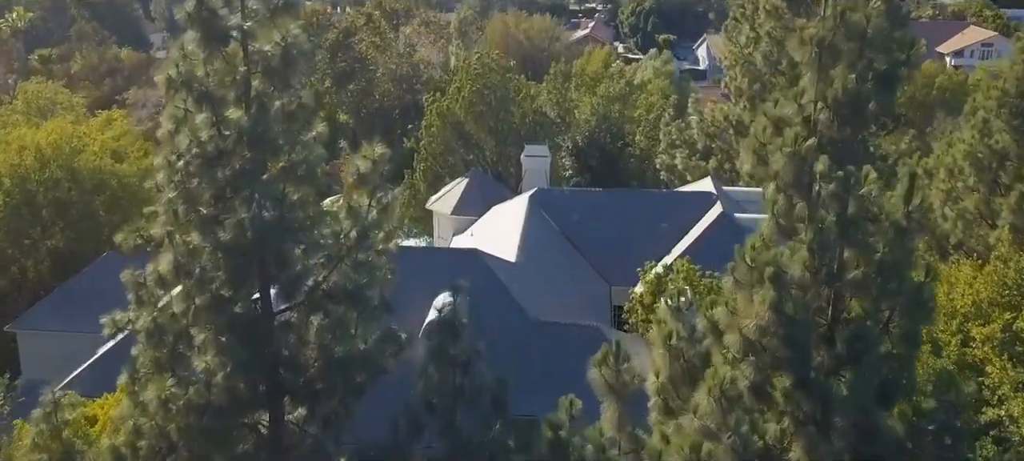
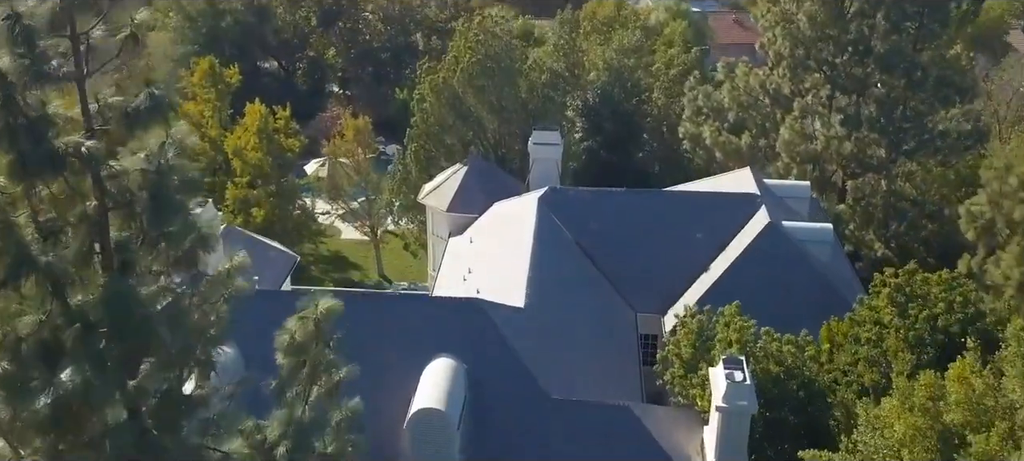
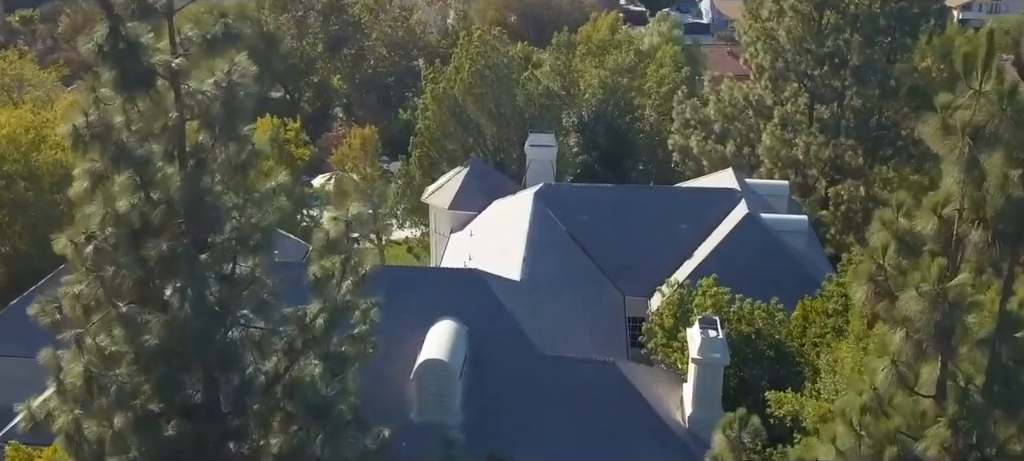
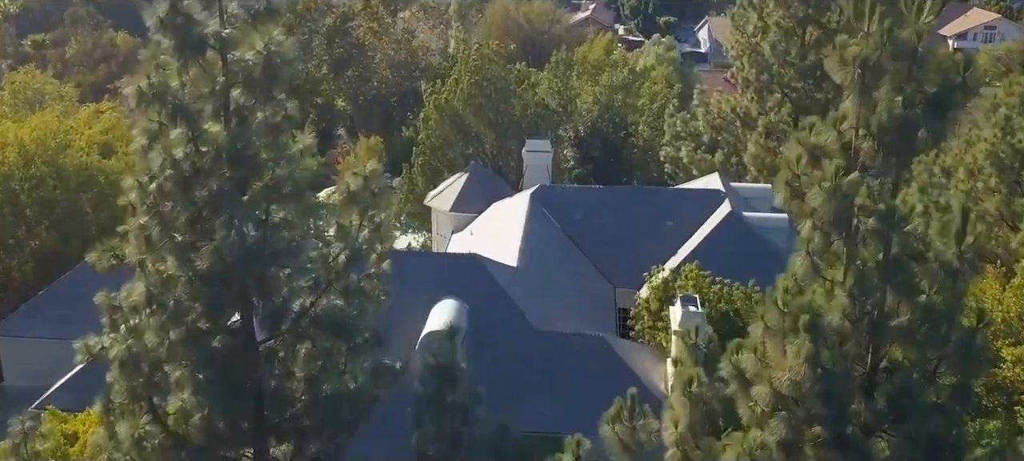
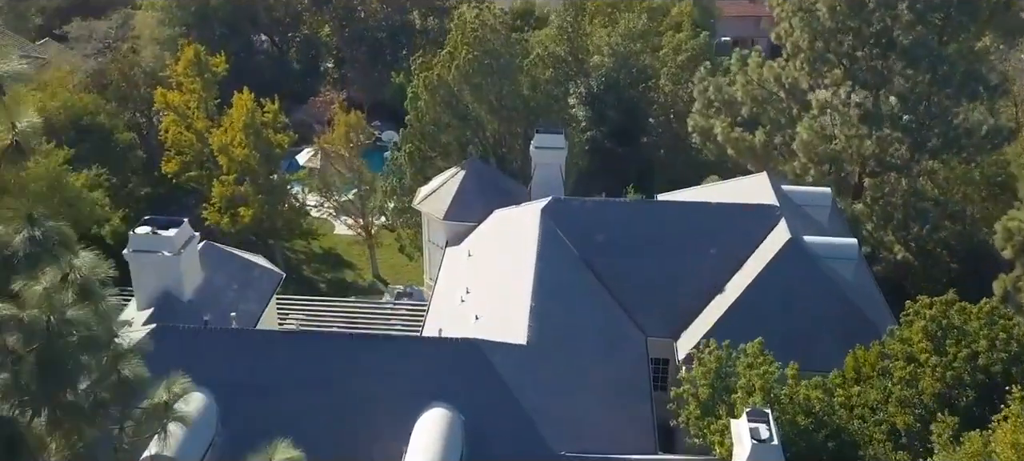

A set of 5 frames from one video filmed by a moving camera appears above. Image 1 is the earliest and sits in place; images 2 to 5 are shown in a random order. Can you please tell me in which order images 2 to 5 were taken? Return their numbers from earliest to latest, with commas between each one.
4, 3, 2, 5
